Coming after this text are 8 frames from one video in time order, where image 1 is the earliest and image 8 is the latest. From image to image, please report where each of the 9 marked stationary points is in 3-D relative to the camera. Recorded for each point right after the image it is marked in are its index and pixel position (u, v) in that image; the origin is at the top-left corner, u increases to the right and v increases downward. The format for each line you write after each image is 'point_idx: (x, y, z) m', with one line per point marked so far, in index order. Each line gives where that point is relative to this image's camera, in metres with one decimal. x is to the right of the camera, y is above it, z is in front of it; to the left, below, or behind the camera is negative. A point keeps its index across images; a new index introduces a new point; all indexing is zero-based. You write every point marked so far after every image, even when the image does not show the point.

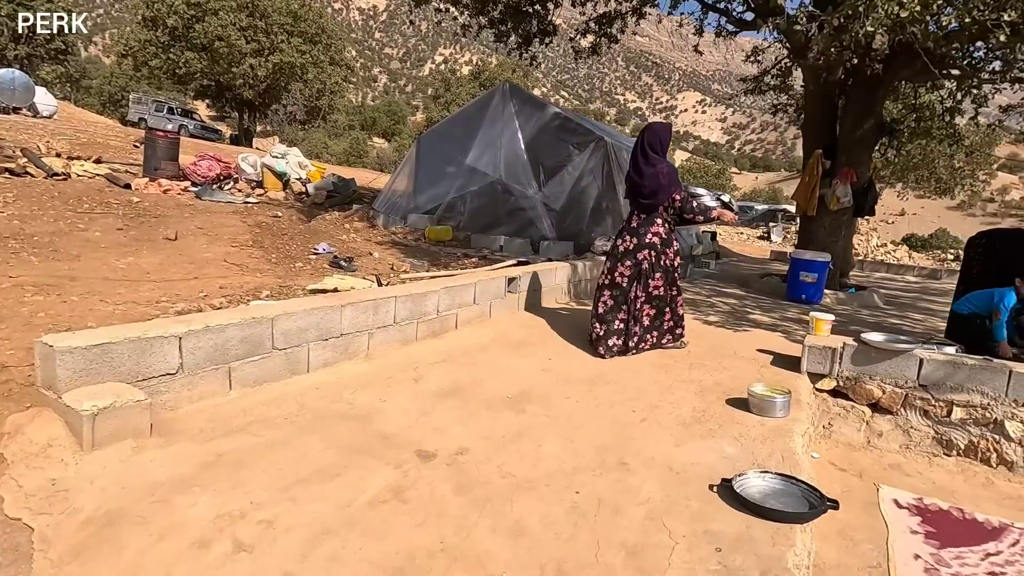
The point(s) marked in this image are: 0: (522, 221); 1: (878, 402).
0: (+0.1, +1.1, +9.1) m
1: (+3.0, -0.9, +4.4) m
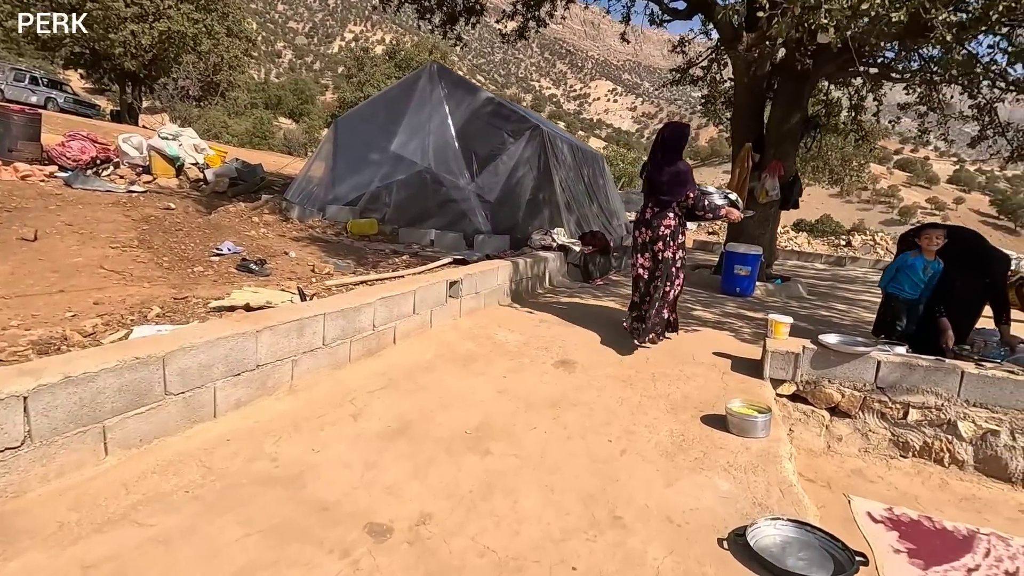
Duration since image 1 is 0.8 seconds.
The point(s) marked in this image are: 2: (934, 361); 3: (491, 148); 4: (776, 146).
0: (-0.9, +1.2, +8.5) m
1: (+2.6, -0.9, +4.3) m
2: (+3.2, -0.6, +4.1) m
3: (-0.3, +2.3, +8.7) m
4: (+4.2, +2.3, +8.6) m
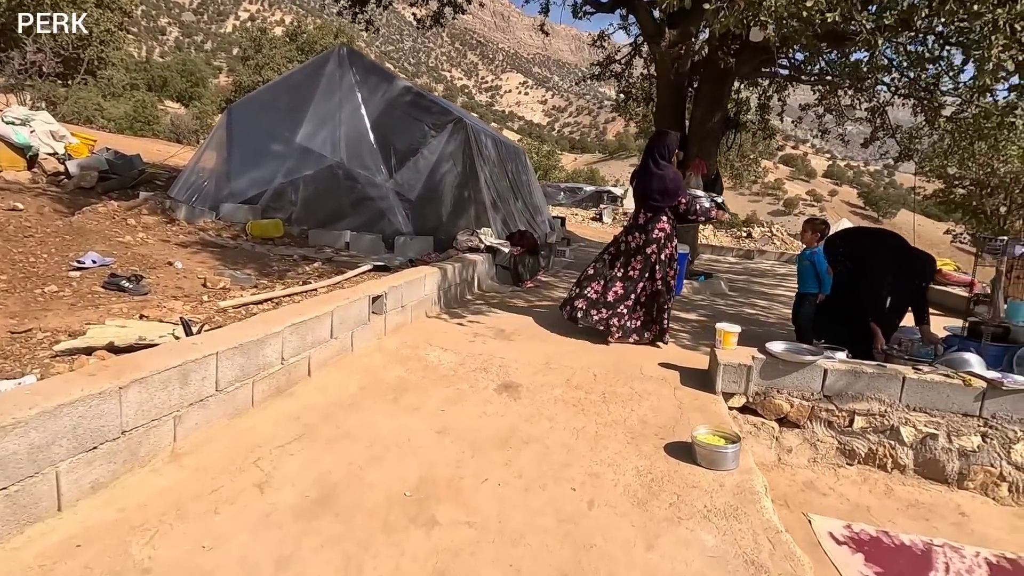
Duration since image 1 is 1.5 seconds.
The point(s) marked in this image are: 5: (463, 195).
0: (-2.1, +1.1, +7.7) m
1: (+2.1, -1.0, +4.2) m
2: (+2.8, -0.6, +4.1) m
3: (-1.5, +2.2, +8.0) m
4: (+3.0, +2.3, +8.7) m
5: (-0.7, +1.4, +8.1) m
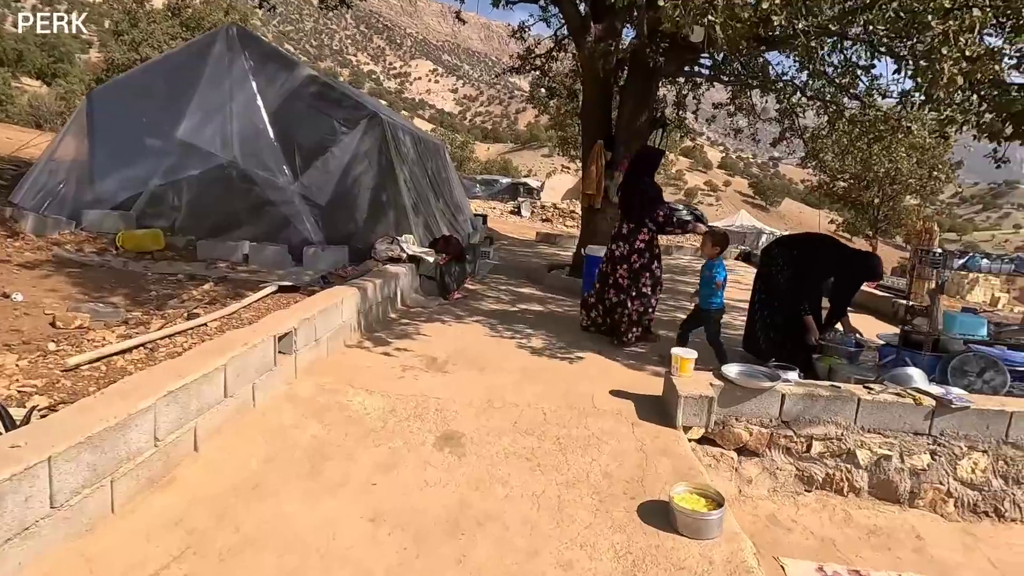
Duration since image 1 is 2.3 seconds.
0: (-3.0, +0.9, +6.8) m
1: (+1.7, -1.2, +3.9) m
2: (+2.4, -0.7, +3.9) m
3: (-2.6, +2.0, +7.1) m
4: (+1.8, +2.3, +8.4) m
5: (-1.8, +1.2, +7.3) m
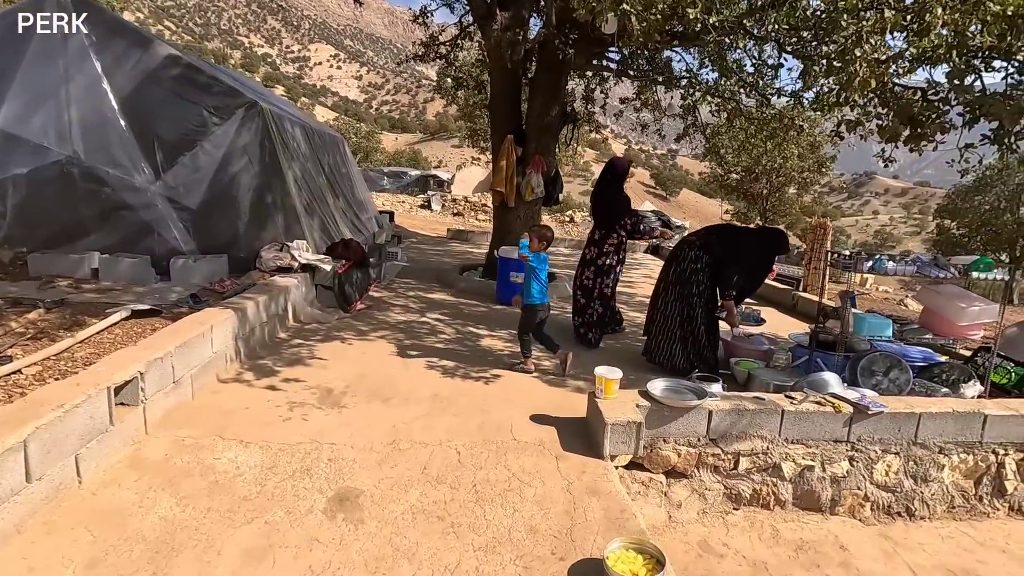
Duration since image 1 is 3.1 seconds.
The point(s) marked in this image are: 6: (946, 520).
0: (-4.1, +0.6, +5.7) m
1: (+1.1, -1.2, +3.7) m
2: (+1.7, -0.8, +3.8) m
3: (-3.7, +1.8, +6.1) m
4: (+0.4, +2.2, +8.1) m
5: (-3.0, +1.1, +6.4) m
6: (+3.3, -1.8, +4.1) m
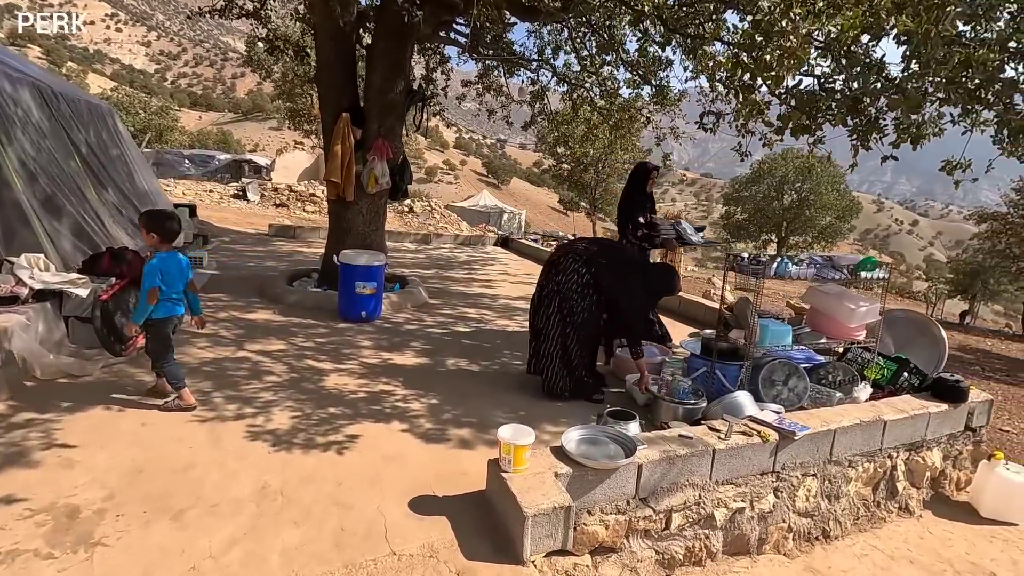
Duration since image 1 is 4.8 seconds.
0: (-5.2, +0.3, +3.2) m
1: (+0.5, -1.4, +2.9) m
2: (+1.0, -0.9, +3.1) m
3: (-5.0, +1.5, +3.7) m
4: (-1.7, +2.1, +6.8) m
5: (-4.3, +0.8, +4.2) m
6: (+2.5, -1.8, +3.9) m
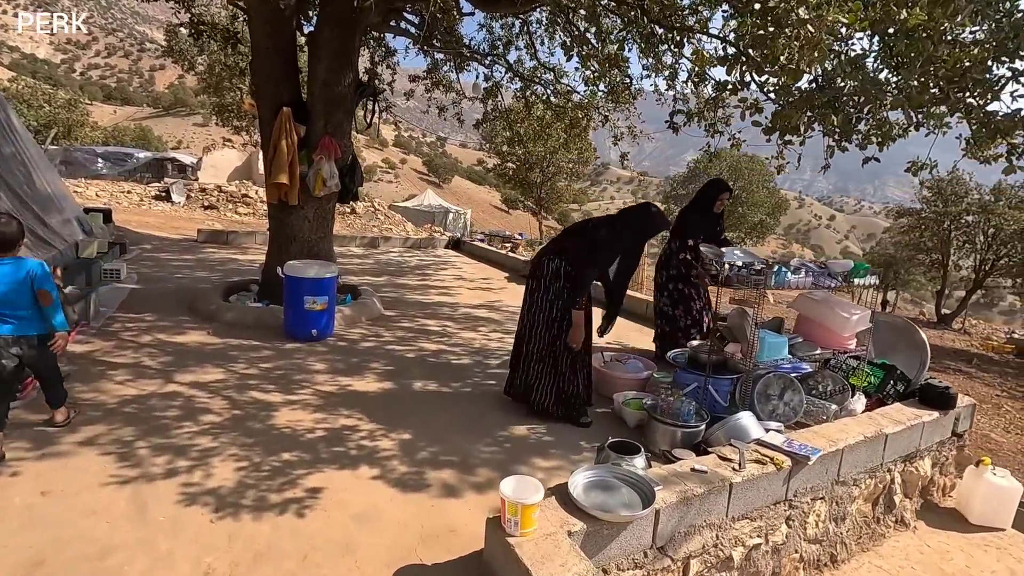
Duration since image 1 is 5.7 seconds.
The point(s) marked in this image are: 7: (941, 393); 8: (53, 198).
0: (-5.2, 0.0, +2.2) m
1: (+0.5, -1.5, +2.5) m
2: (+1.0, -1.0, +2.8) m
3: (-5.1, +1.2, +2.7) m
4: (-2.1, +2.0, +6.1) m
5: (-4.5, +0.5, +3.3) m
6: (+2.4, -1.8, +3.7) m
7: (+3.3, -0.8, +4.2) m
8: (-6.2, +1.2, +7.2) m
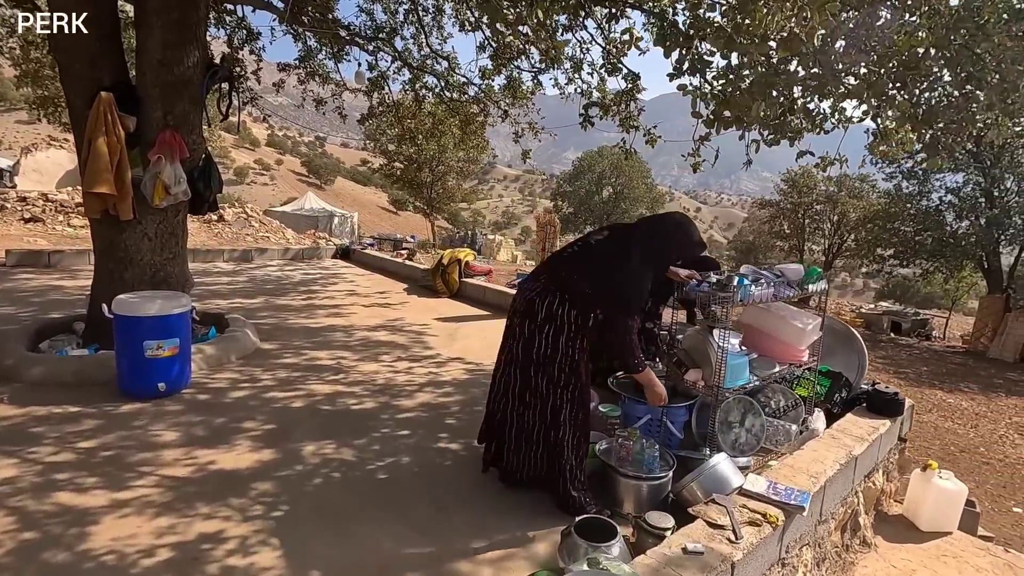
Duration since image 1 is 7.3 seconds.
0: (-5.2, -0.5, +0.4) m
1: (+0.4, -1.7, +1.8) m
2: (+0.8, -1.1, +2.2) m
3: (-5.3, +0.7, +0.8) m
4: (-3.1, +1.6, +4.8) m
5: (-4.8, +0.1, +1.6) m
6: (+2.0, -1.9, +3.3) m
7: (+2.8, -0.8, +4.0) m
8: (-7.2, +0.6, +5.0) m
